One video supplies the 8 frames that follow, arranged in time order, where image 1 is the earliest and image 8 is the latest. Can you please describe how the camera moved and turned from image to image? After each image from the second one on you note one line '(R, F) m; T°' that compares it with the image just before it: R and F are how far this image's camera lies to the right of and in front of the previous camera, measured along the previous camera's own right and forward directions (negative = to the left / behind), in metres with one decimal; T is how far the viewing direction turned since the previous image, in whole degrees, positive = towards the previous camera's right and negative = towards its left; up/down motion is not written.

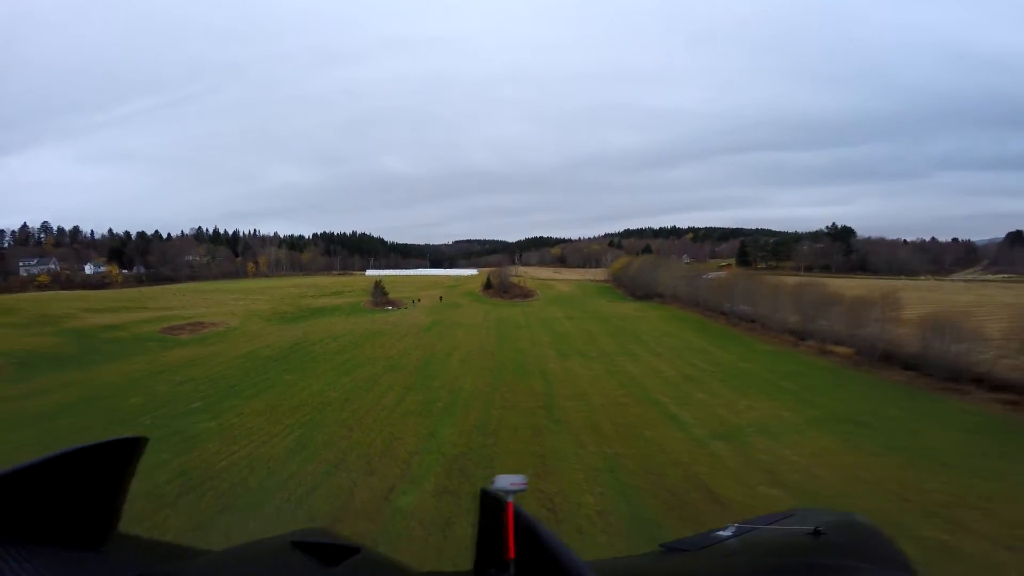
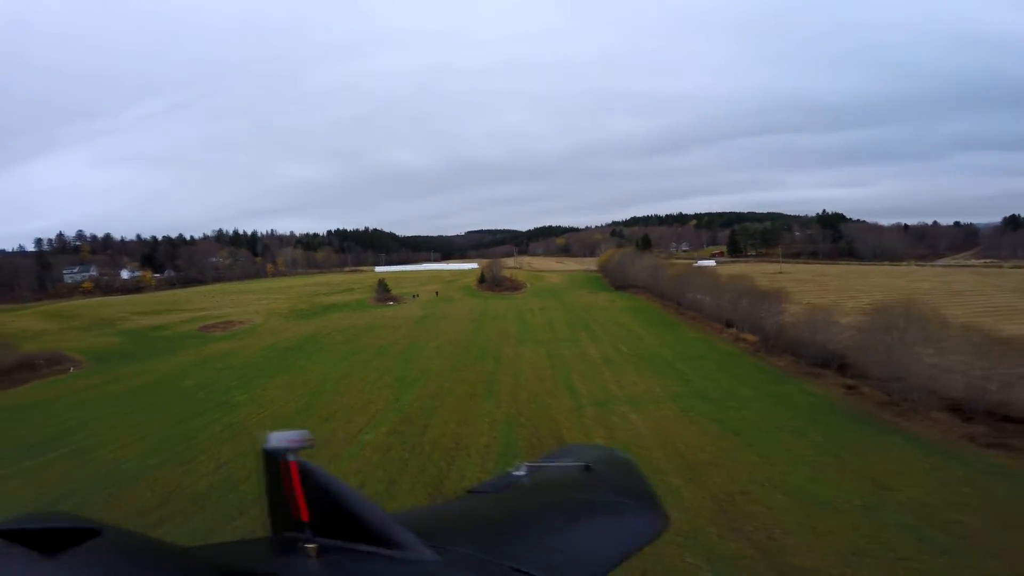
(+2.4, -4.5) m; -2°
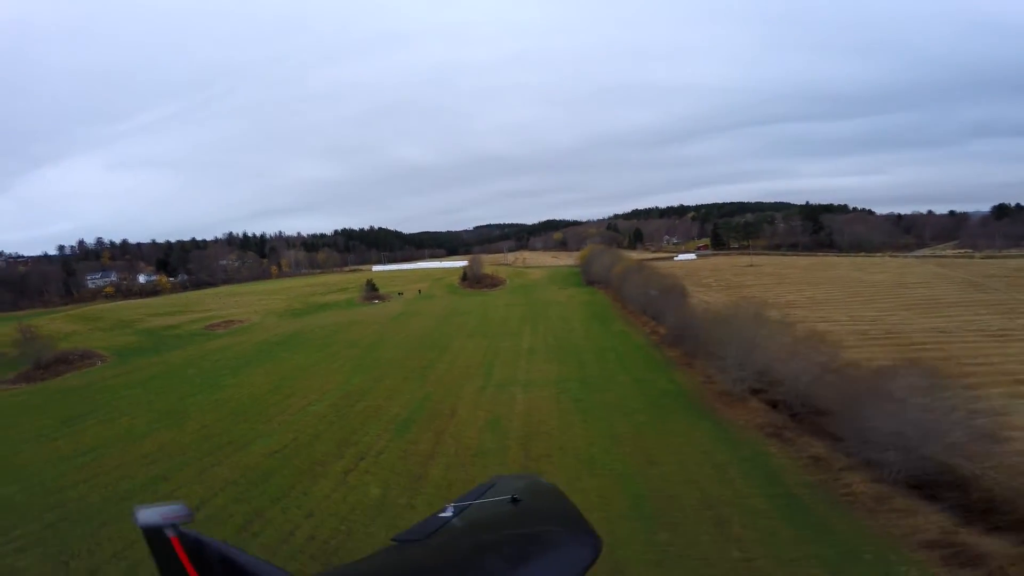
(+3.6, -4.0) m; -2°
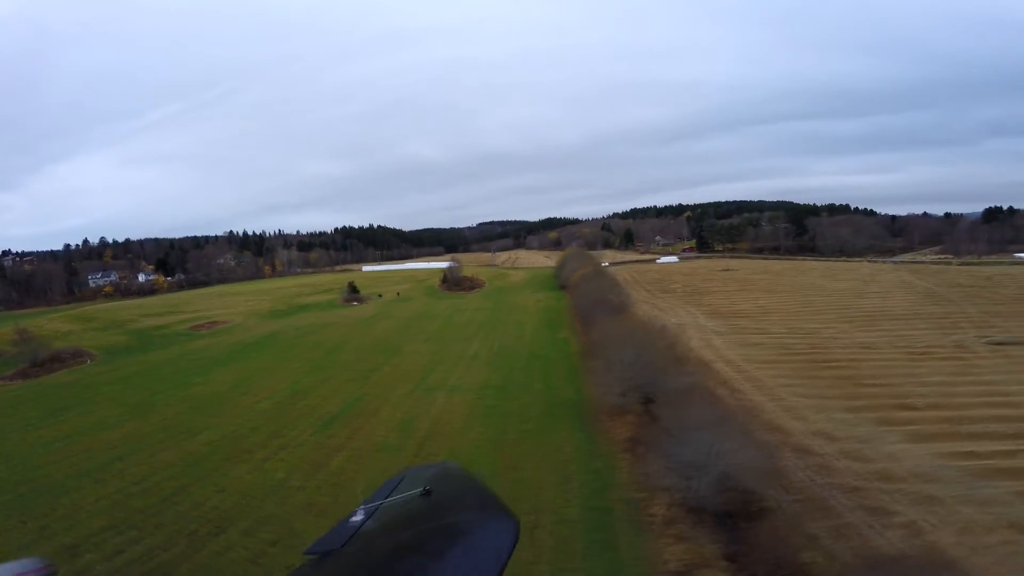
(+3.3, -2.0) m; -1°
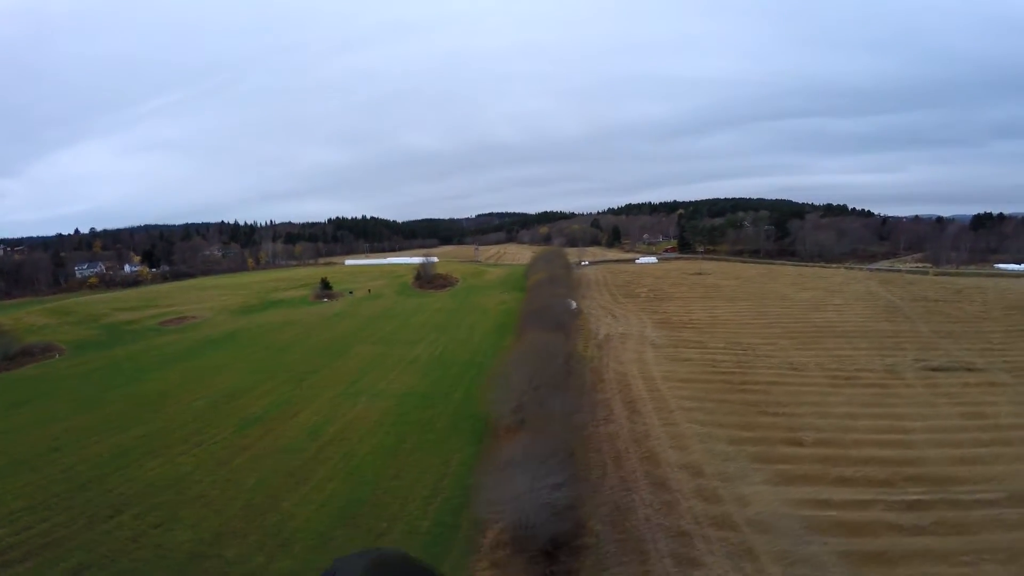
(+3.4, -0.9) m; 0°
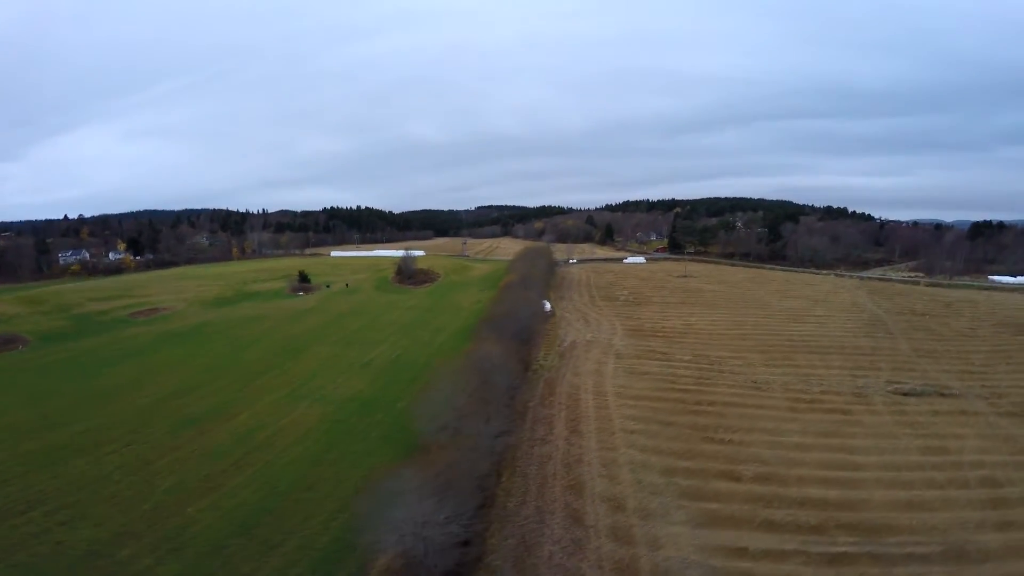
(+2.2, +0.7) m; 0°
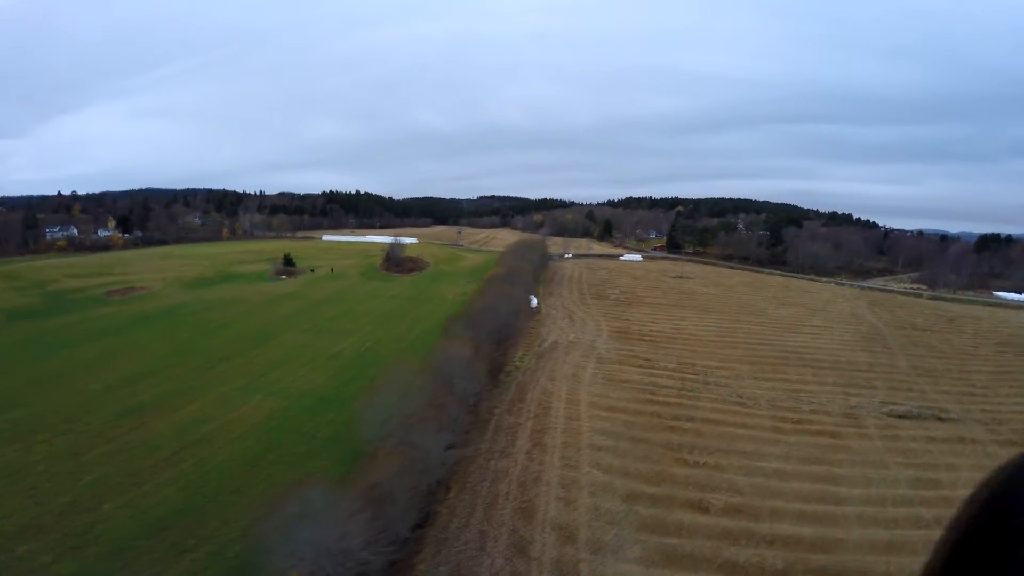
(+1.2, +1.4) m; 0°
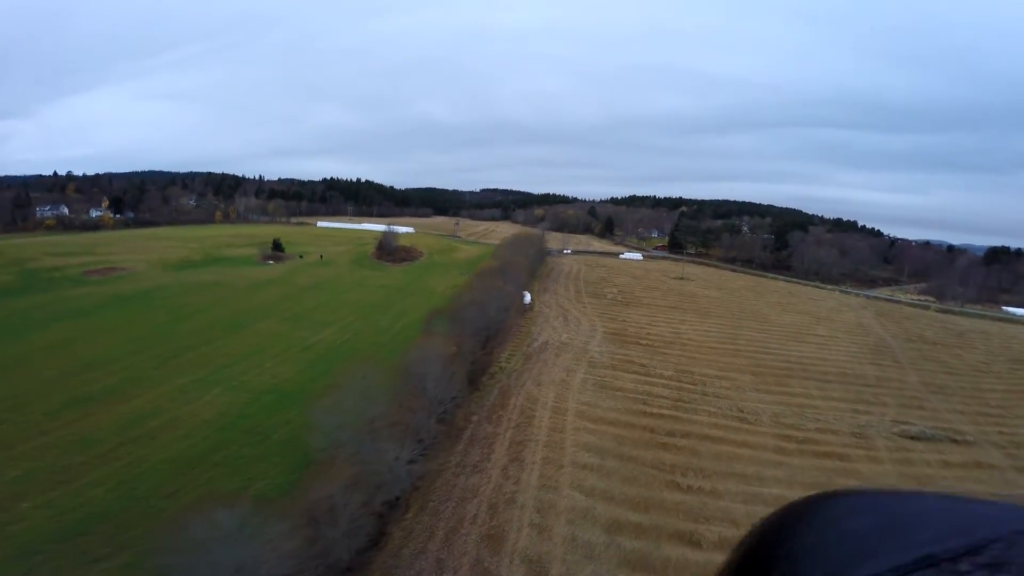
(+0.6, +1.7) m; 0°
